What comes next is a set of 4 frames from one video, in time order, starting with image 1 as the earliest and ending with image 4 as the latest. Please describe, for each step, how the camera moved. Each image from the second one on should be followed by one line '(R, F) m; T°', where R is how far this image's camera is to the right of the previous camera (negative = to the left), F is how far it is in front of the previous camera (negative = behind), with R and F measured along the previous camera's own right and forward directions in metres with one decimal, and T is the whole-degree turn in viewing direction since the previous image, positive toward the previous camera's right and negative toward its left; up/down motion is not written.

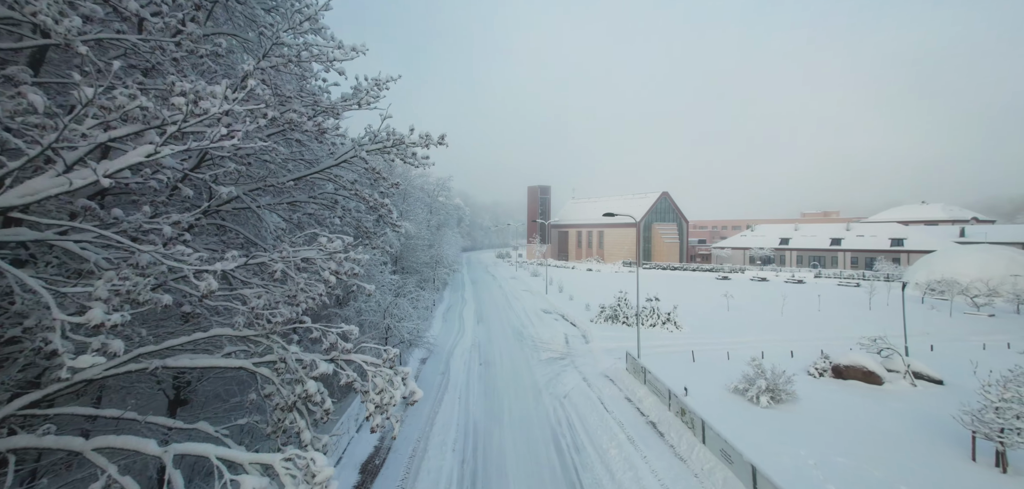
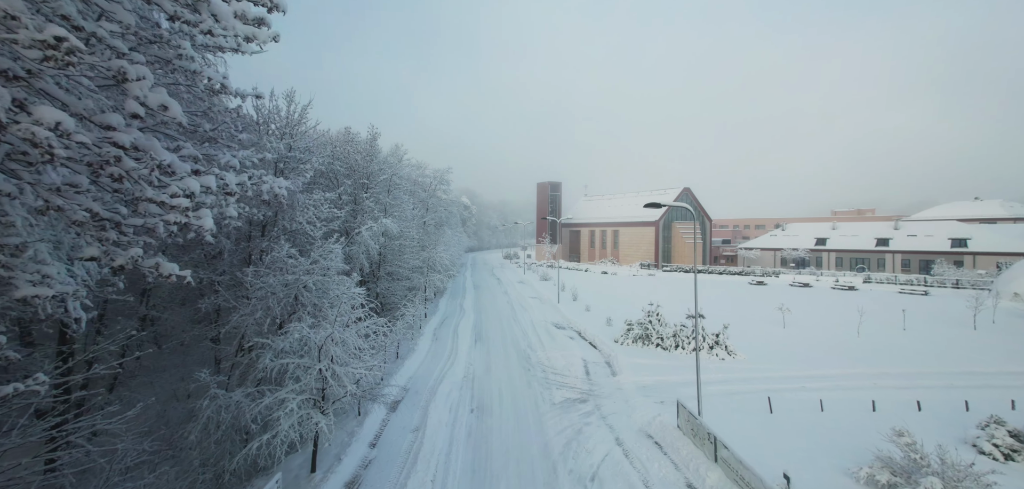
(+0.2, +3.8) m; -1°
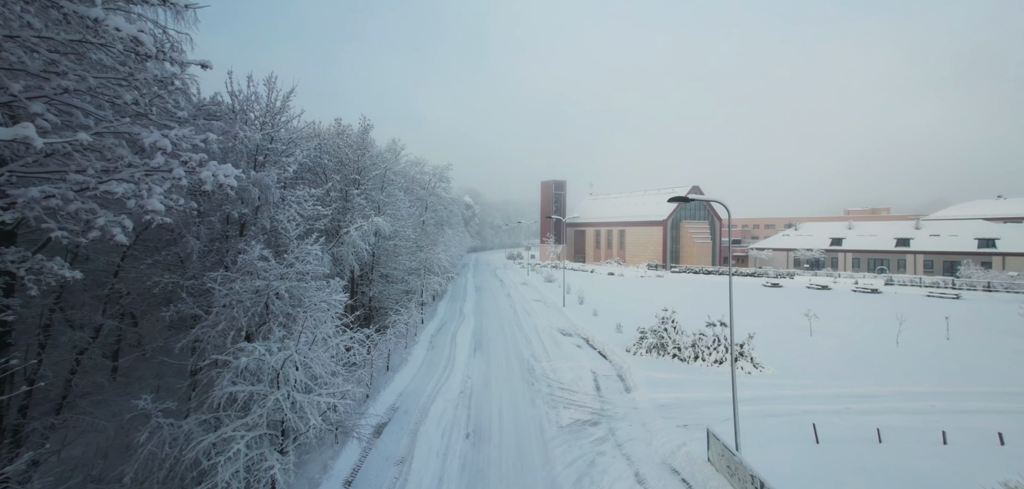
(+0.1, +1.4) m; -1°
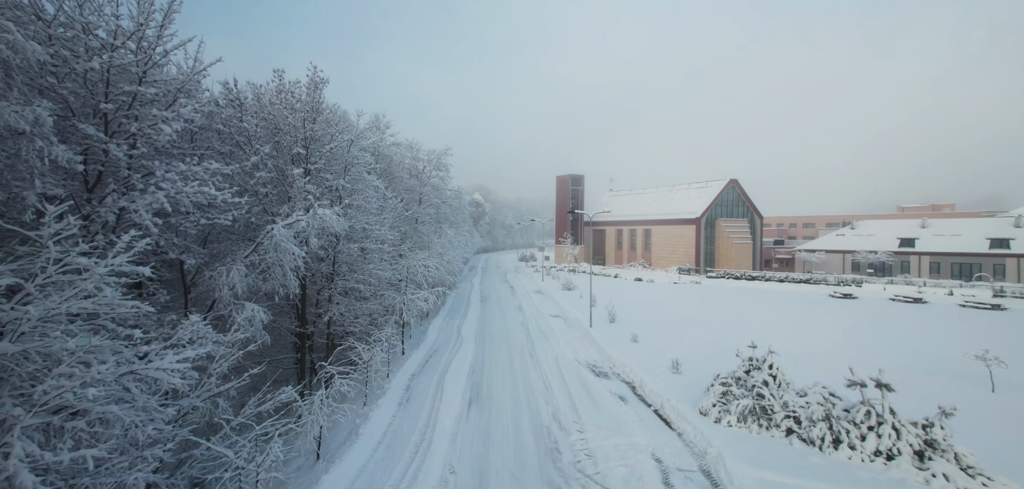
(0.0, +5.4) m; -2°
